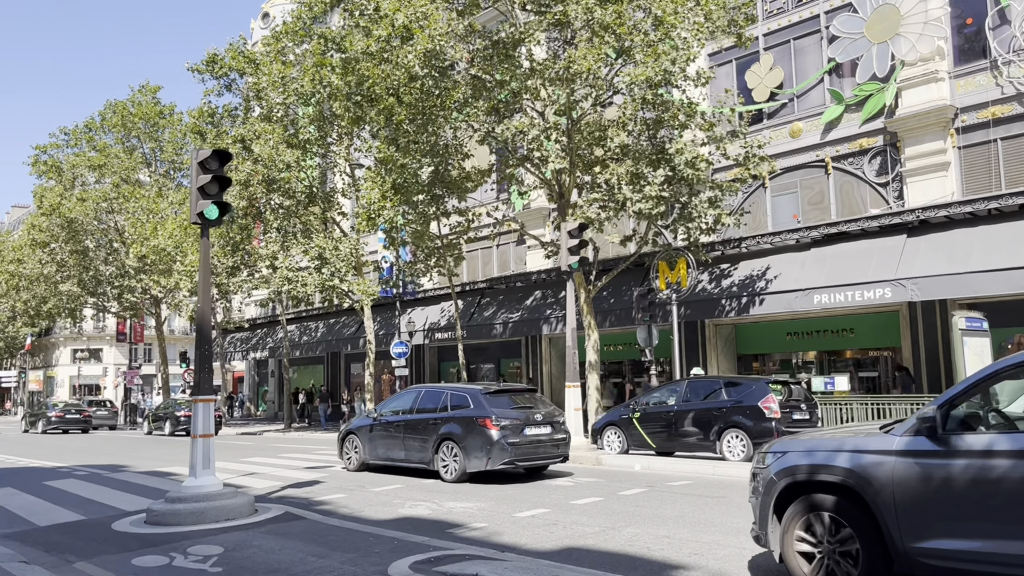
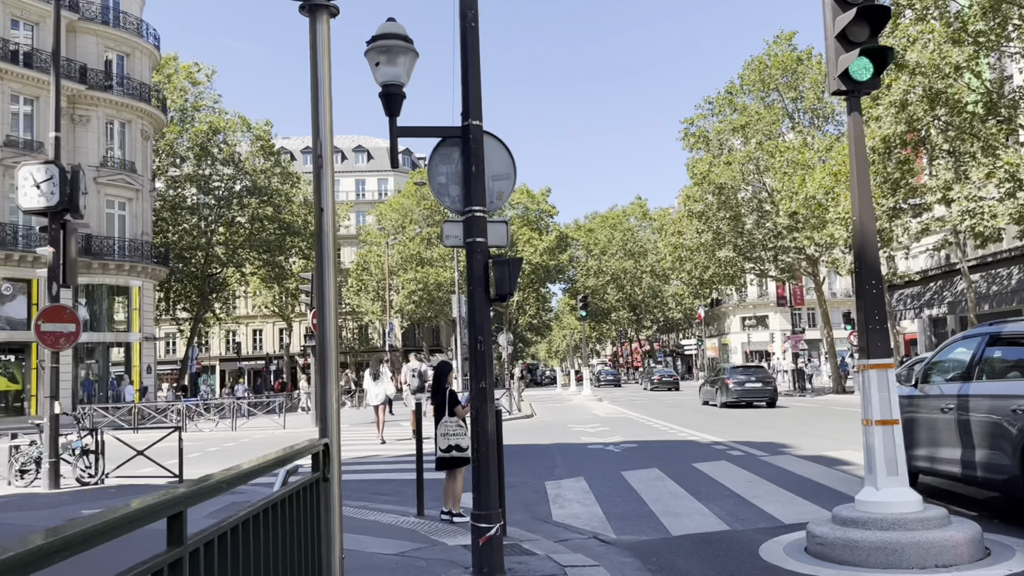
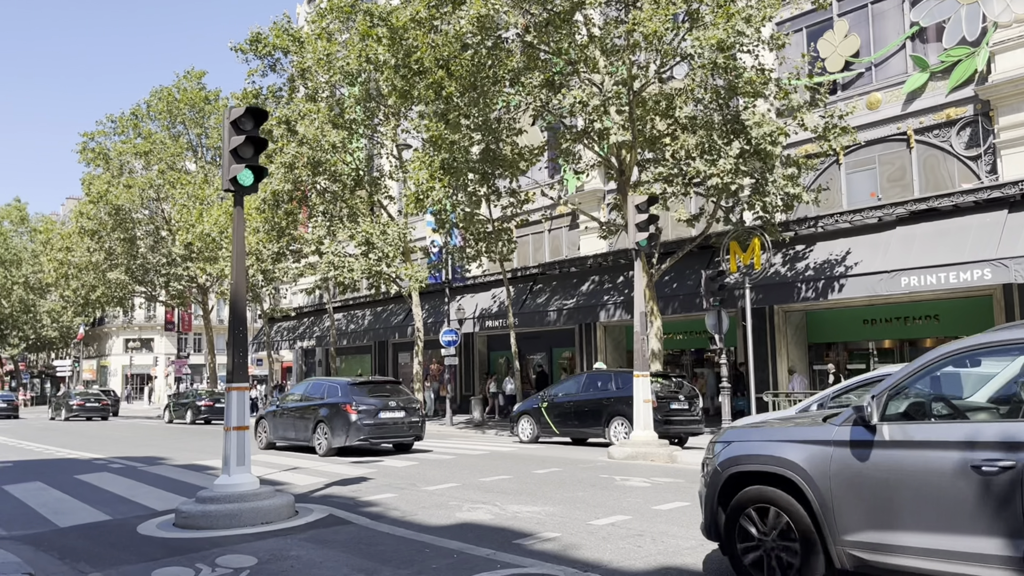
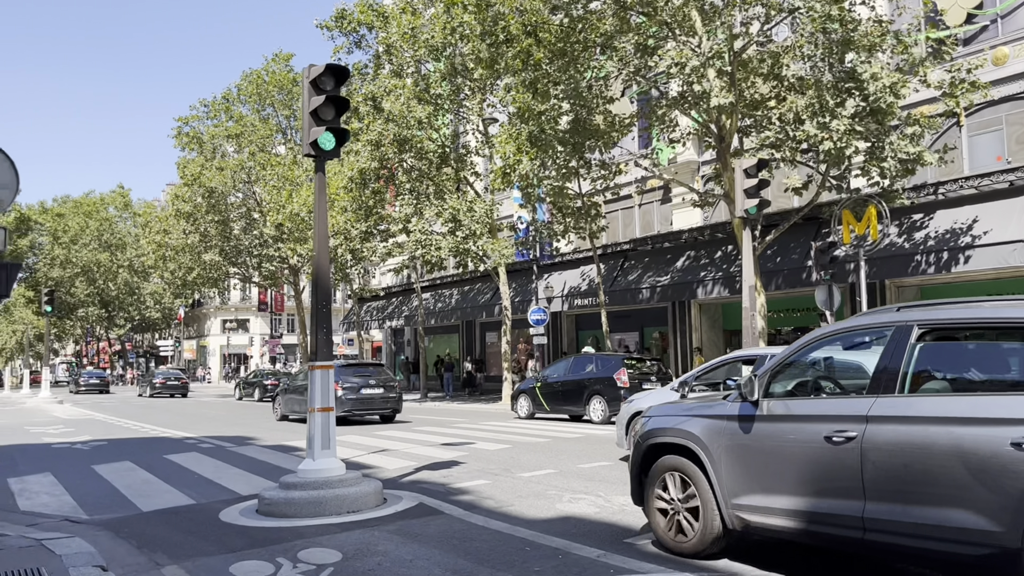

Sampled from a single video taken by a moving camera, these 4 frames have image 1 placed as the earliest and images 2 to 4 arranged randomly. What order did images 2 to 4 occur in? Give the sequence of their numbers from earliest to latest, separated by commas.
3, 4, 2
